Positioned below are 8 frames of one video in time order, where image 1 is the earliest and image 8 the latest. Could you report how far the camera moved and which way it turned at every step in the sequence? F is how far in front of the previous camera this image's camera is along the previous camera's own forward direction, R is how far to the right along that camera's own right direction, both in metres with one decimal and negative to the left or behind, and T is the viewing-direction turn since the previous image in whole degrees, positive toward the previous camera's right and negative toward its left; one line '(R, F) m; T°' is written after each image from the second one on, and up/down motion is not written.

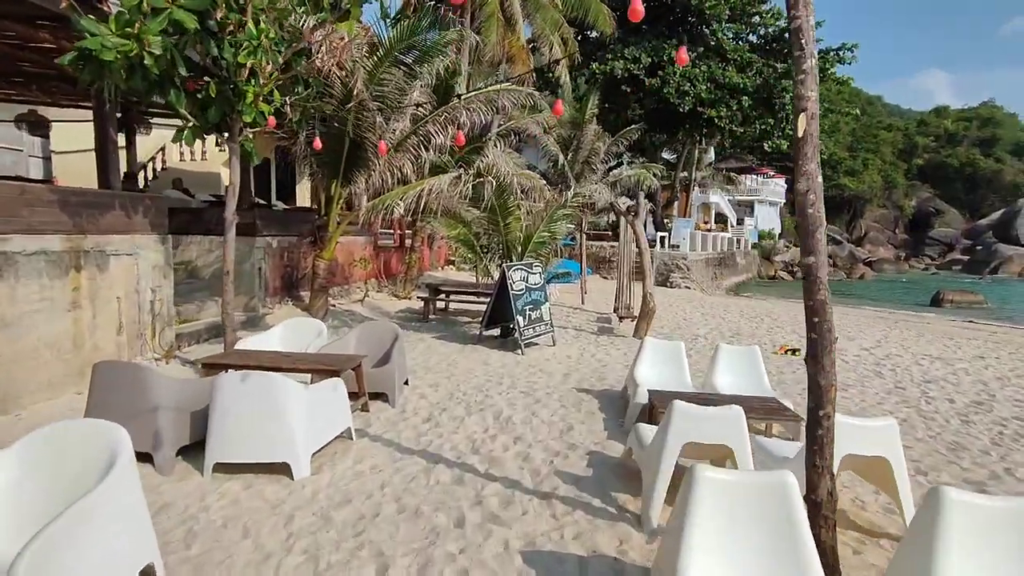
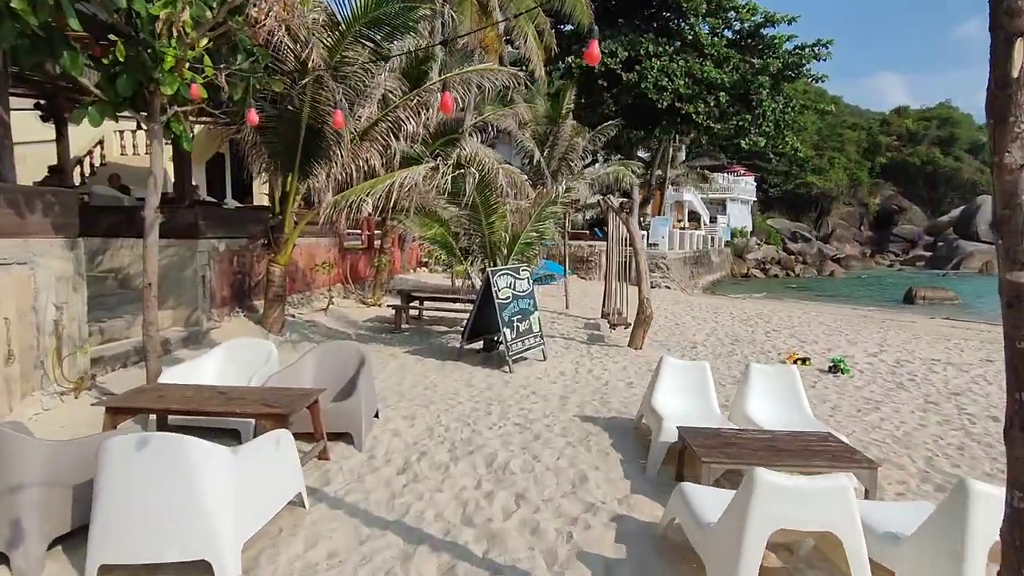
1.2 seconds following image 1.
(-0.2, +1.1) m; +3°
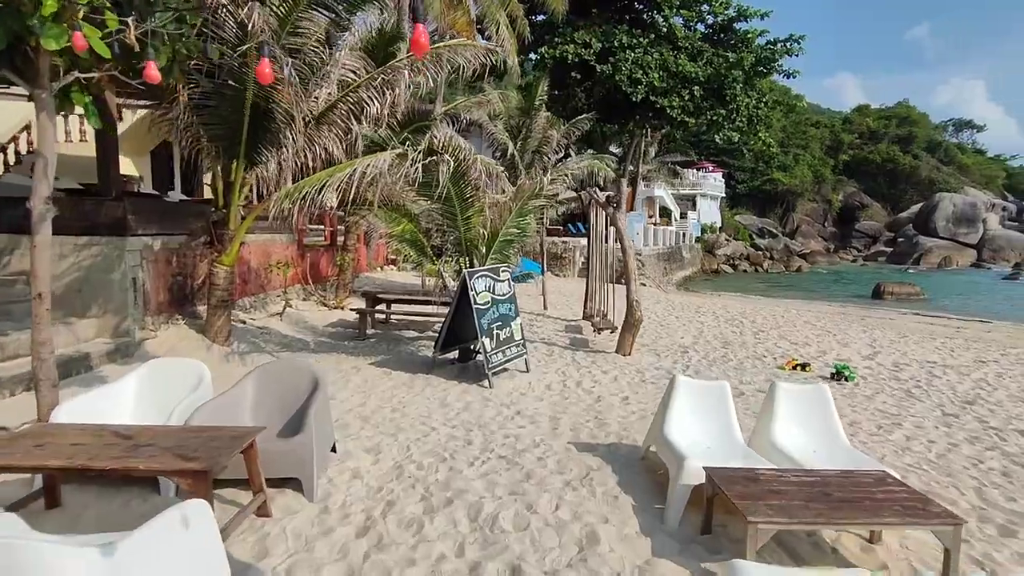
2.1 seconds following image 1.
(-0.1, +0.9) m; +3°
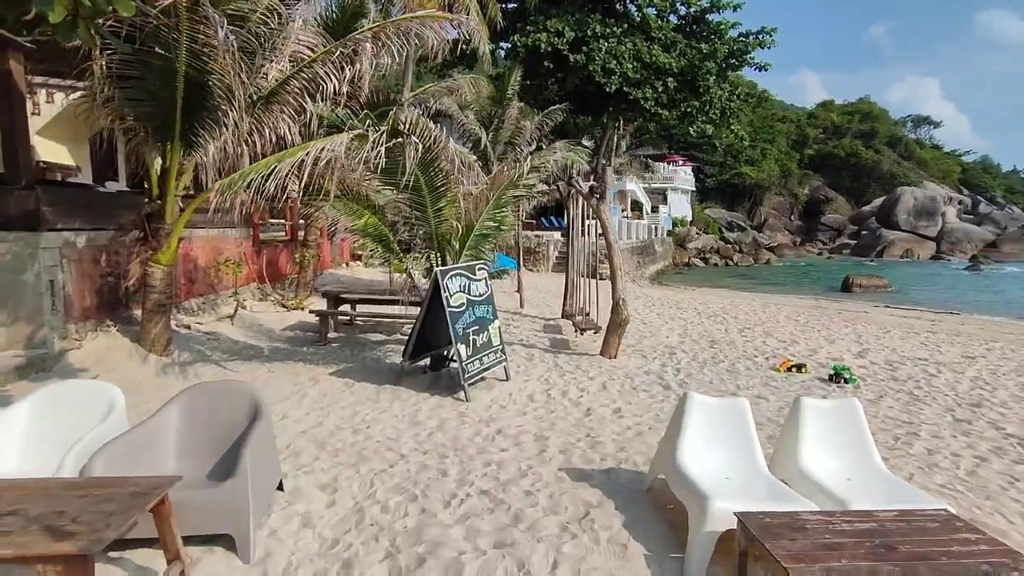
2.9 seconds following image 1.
(-0.1, +0.8) m; +3°
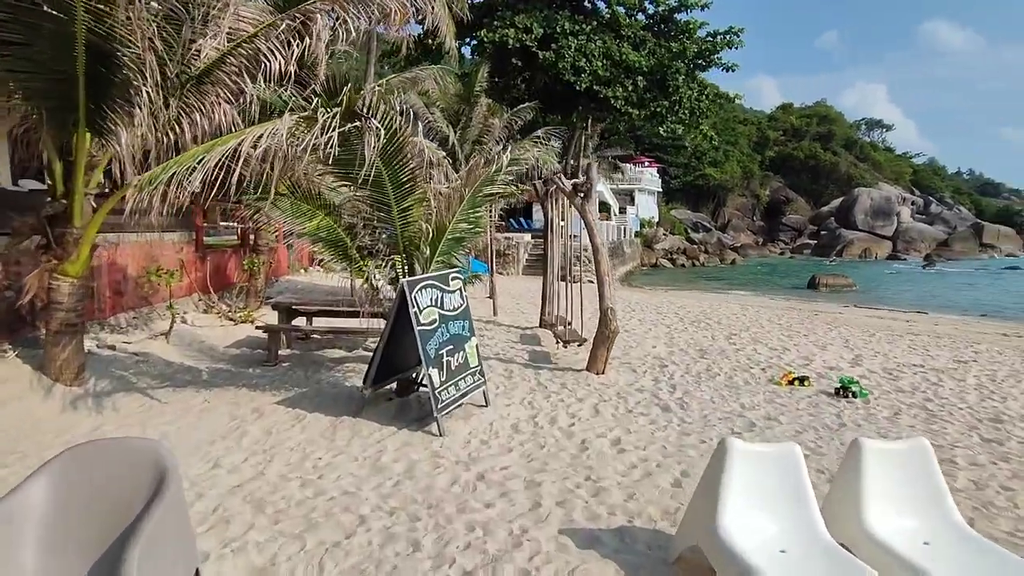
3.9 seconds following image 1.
(-0.1, +0.9) m; +3°
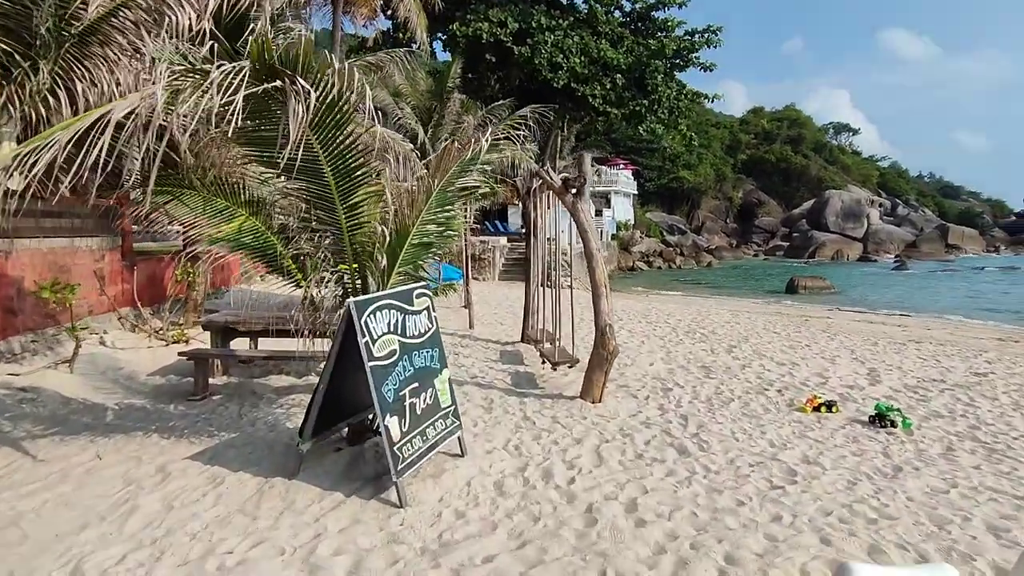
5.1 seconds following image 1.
(-0.1, +1.2) m; +2°
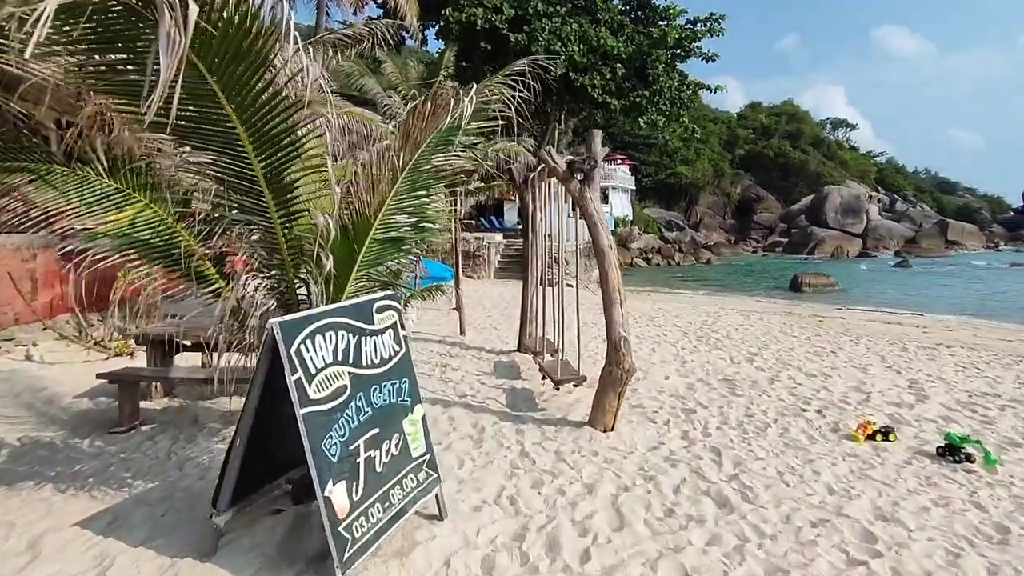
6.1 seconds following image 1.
(0.0, +1.1) m; 0°
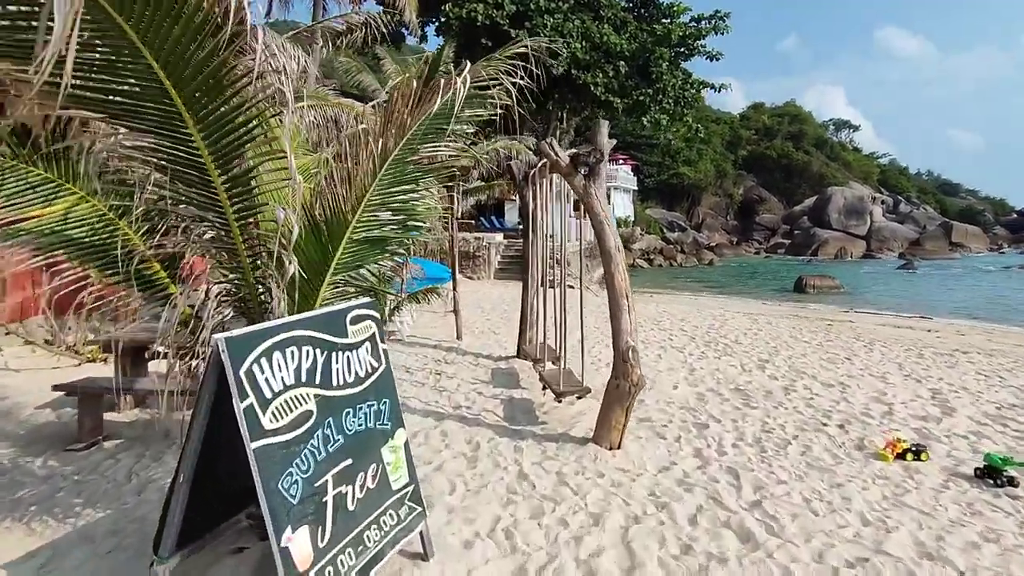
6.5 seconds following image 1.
(0.0, +0.5) m; 0°
